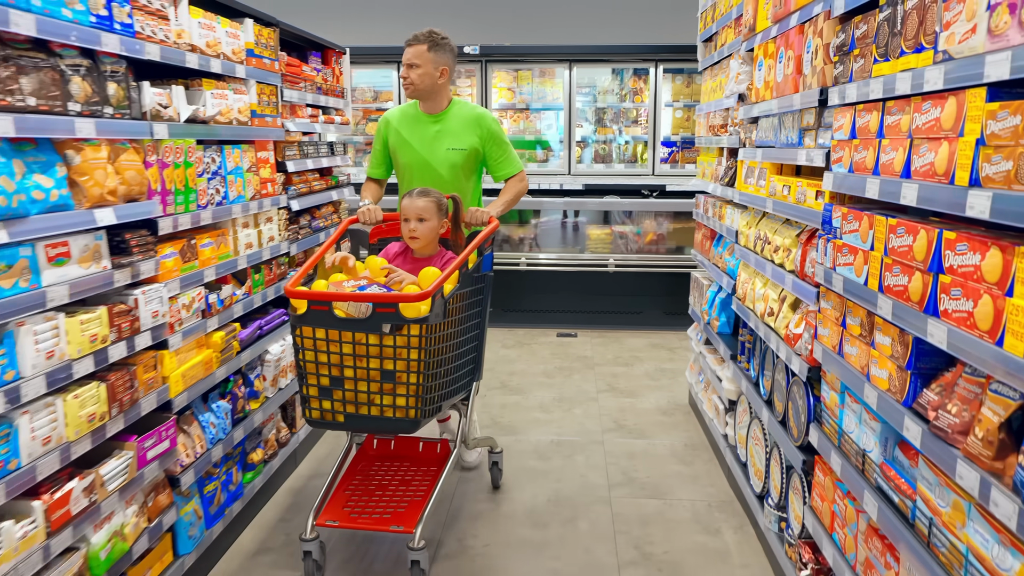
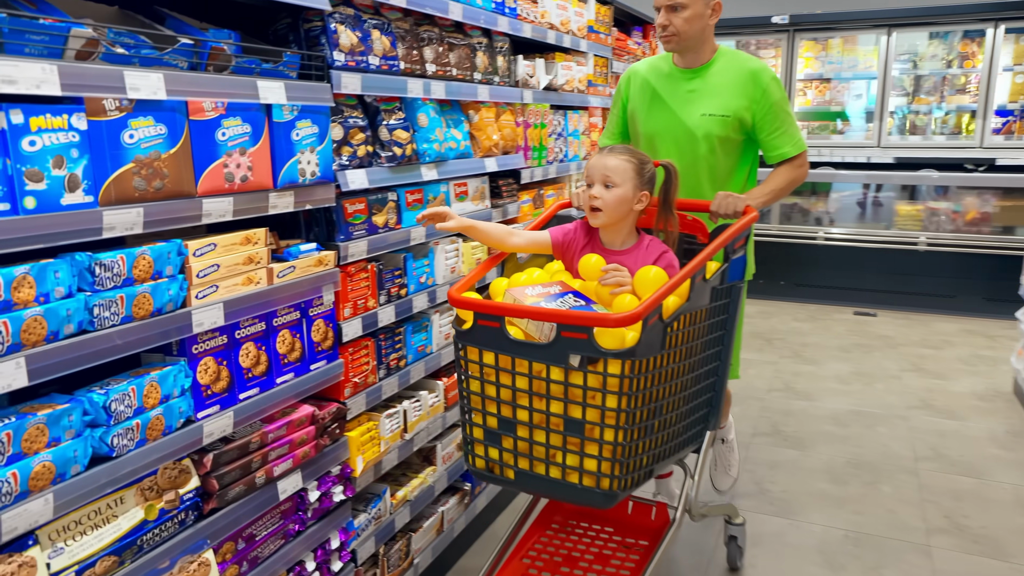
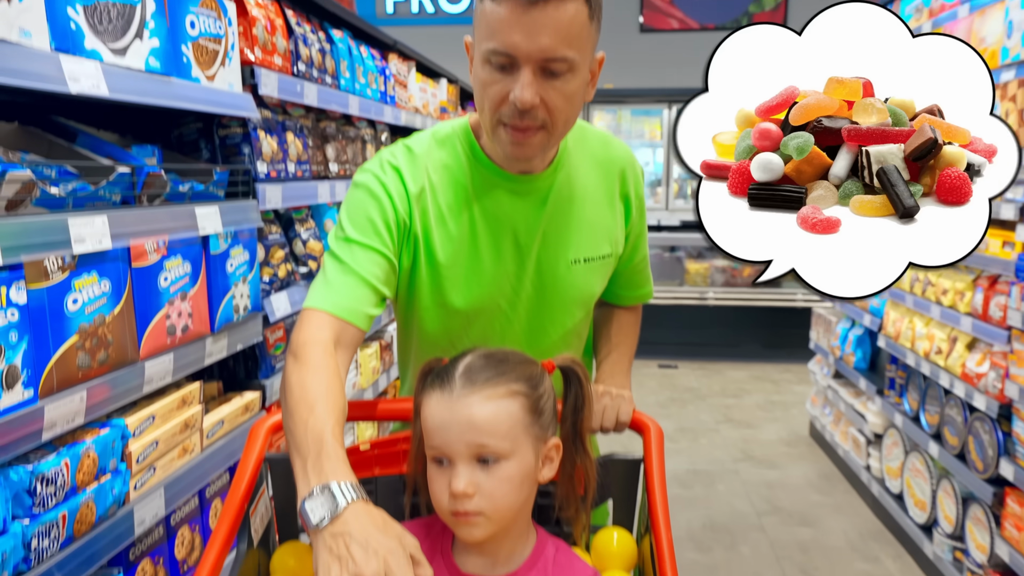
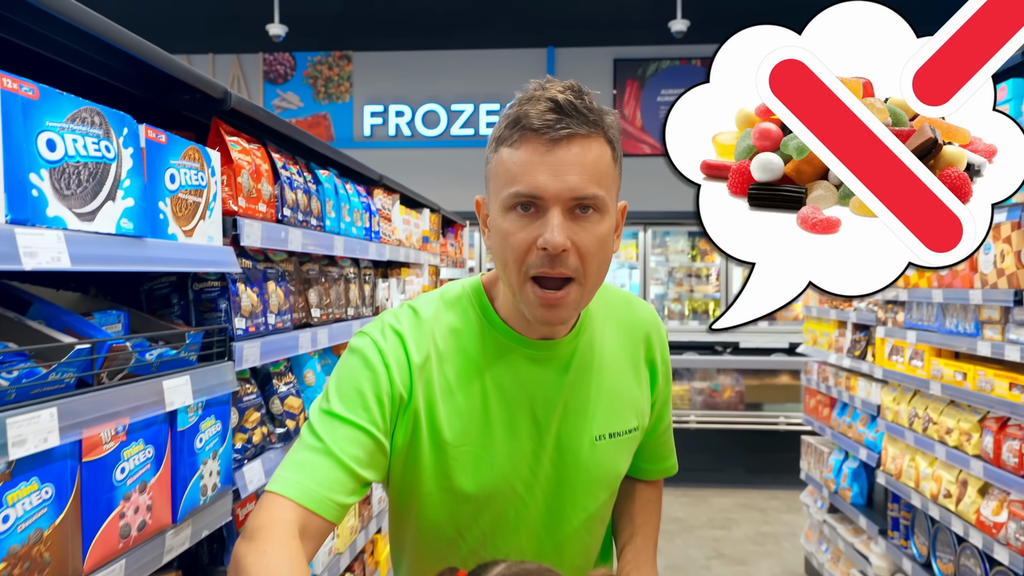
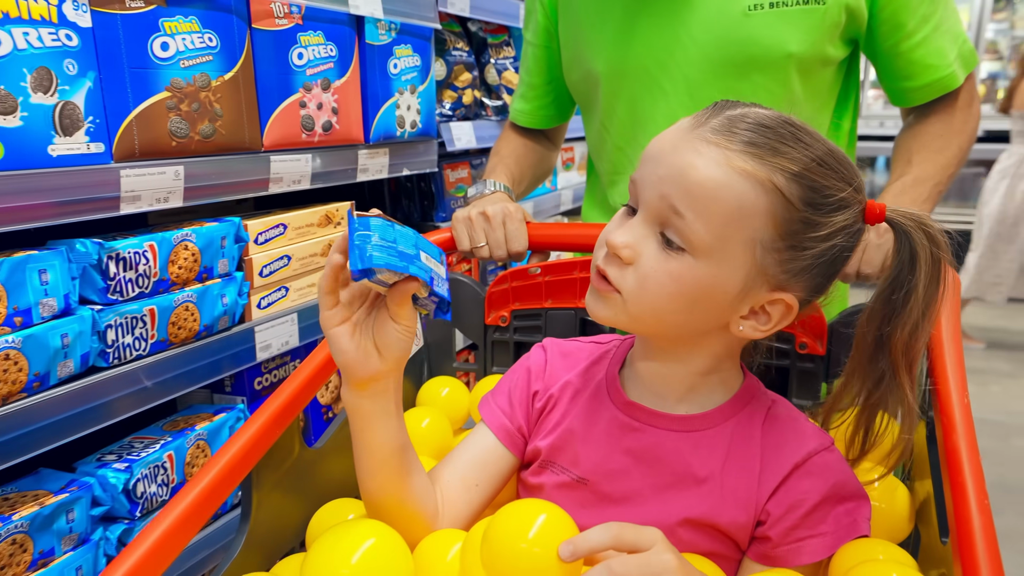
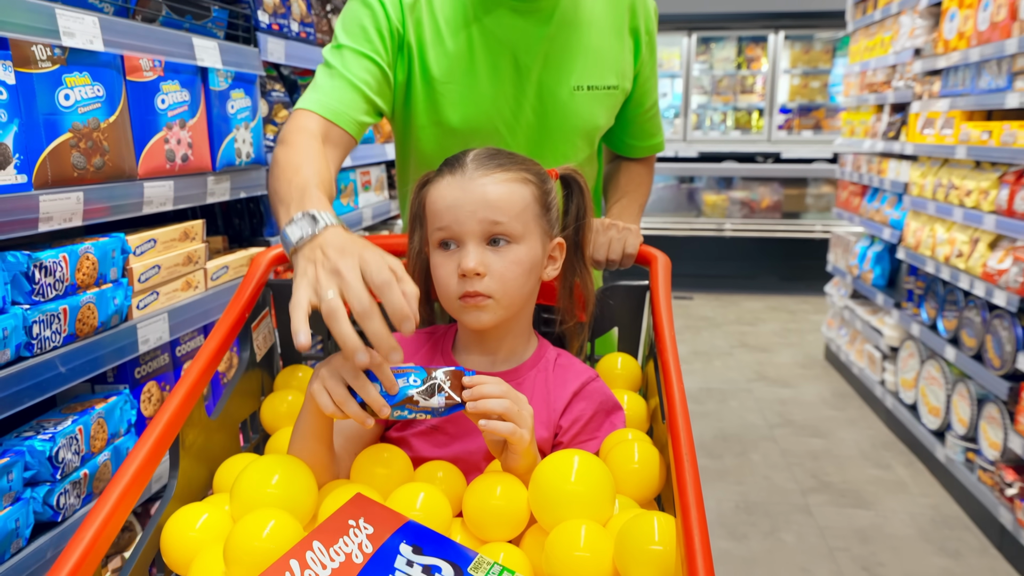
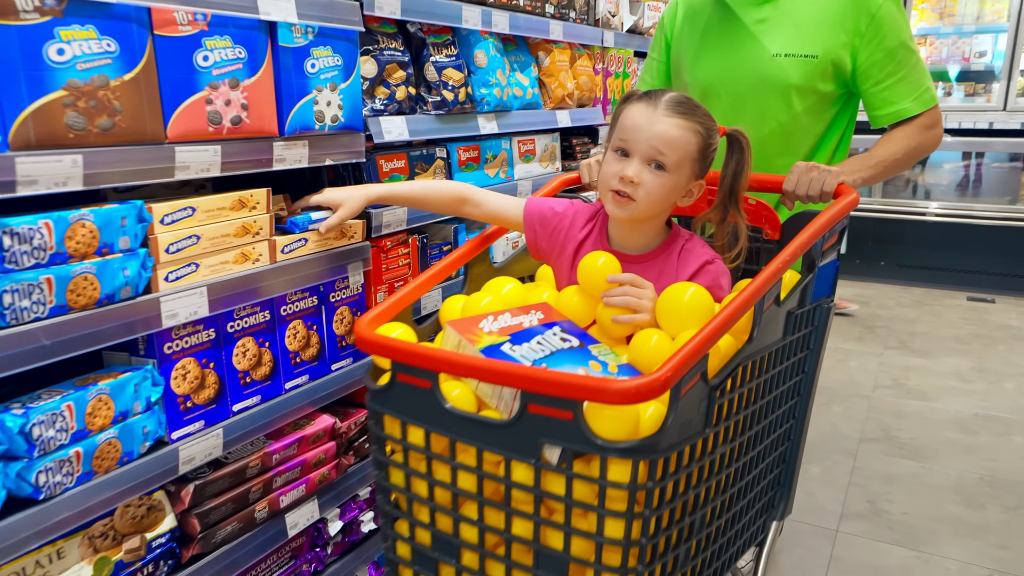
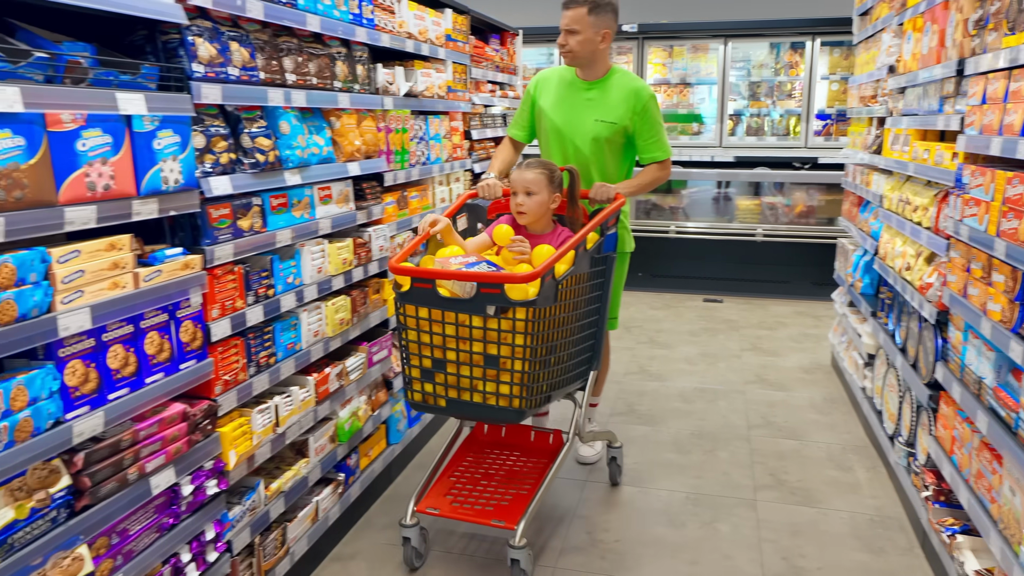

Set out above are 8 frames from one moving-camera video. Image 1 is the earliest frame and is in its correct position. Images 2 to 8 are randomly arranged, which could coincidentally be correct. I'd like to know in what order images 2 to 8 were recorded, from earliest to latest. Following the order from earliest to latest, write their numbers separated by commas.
8, 2, 7, 5, 6, 3, 4
